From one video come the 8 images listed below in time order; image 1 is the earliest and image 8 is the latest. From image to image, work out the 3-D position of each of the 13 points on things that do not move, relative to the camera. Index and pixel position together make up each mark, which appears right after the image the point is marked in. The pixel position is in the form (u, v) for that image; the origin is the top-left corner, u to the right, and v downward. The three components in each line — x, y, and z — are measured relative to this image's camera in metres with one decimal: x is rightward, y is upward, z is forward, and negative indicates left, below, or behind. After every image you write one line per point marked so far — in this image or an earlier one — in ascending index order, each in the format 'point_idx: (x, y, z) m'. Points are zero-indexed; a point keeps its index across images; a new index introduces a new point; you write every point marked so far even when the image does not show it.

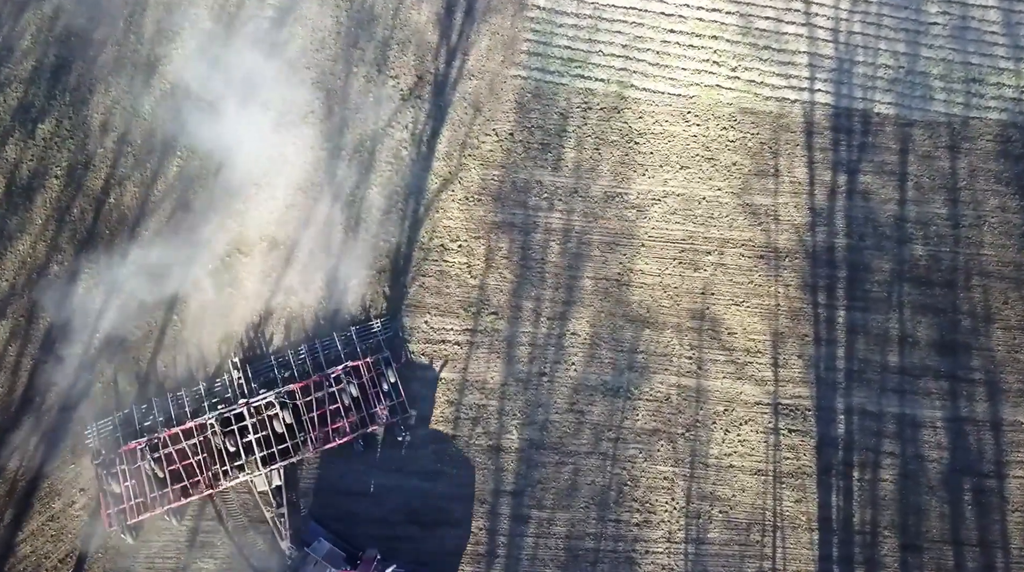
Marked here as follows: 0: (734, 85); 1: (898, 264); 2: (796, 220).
0: (+3.0, +2.7, +14.4) m
1: (+5.1, +0.3, +13.9) m
2: (+3.8, +0.9, +14.0) m
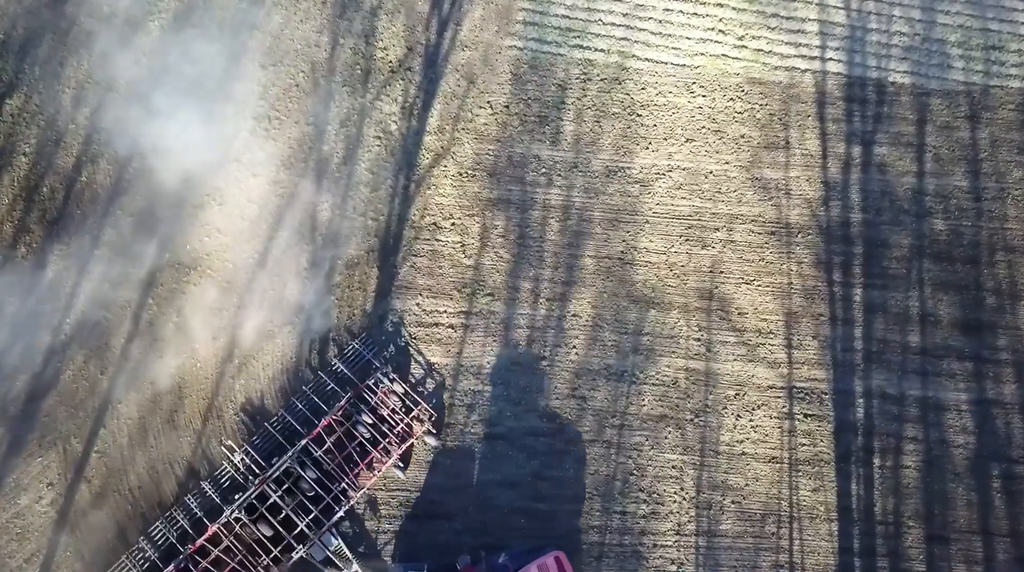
0: (+3.0, +3.0, +13.7) m
1: (+5.0, +0.6, +13.1) m
2: (+3.7, +1.2, +13.2) m
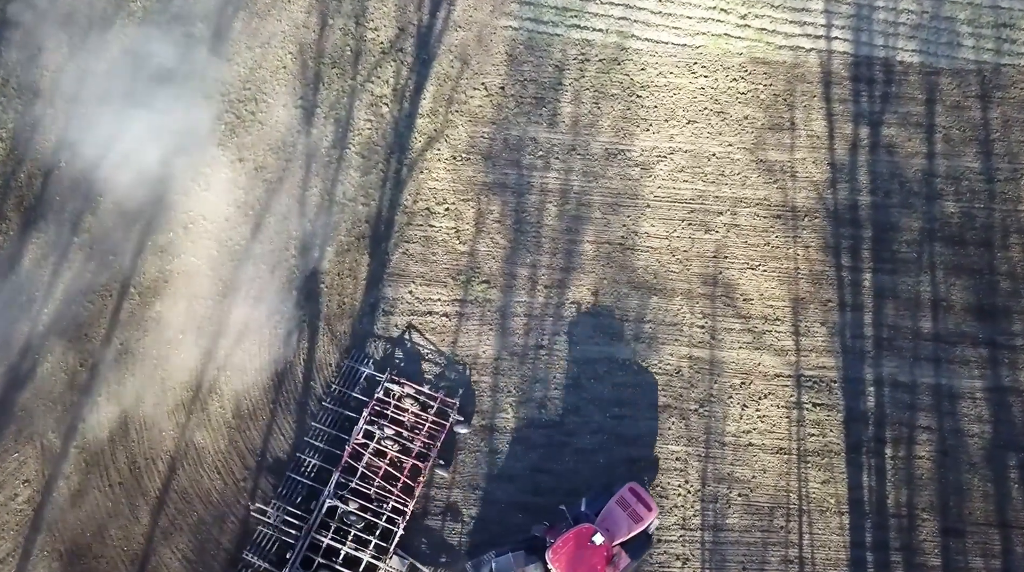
0: (+2.9, +3.2, +13.2) m
1: (+5.0, +0.8, +12.7) m
2: (+3.7, +1.3, +12.8) m
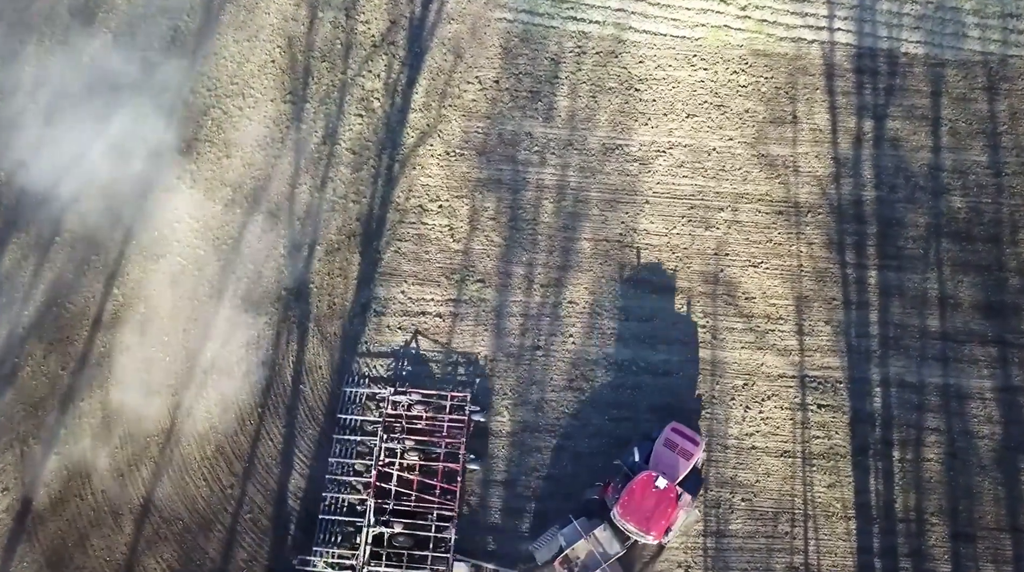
0: (+2.8, +3.2, +12.9) m
1: (+4.9, +0.8, +12.3) m
2: (+3.6, +1.4, +12.5) m
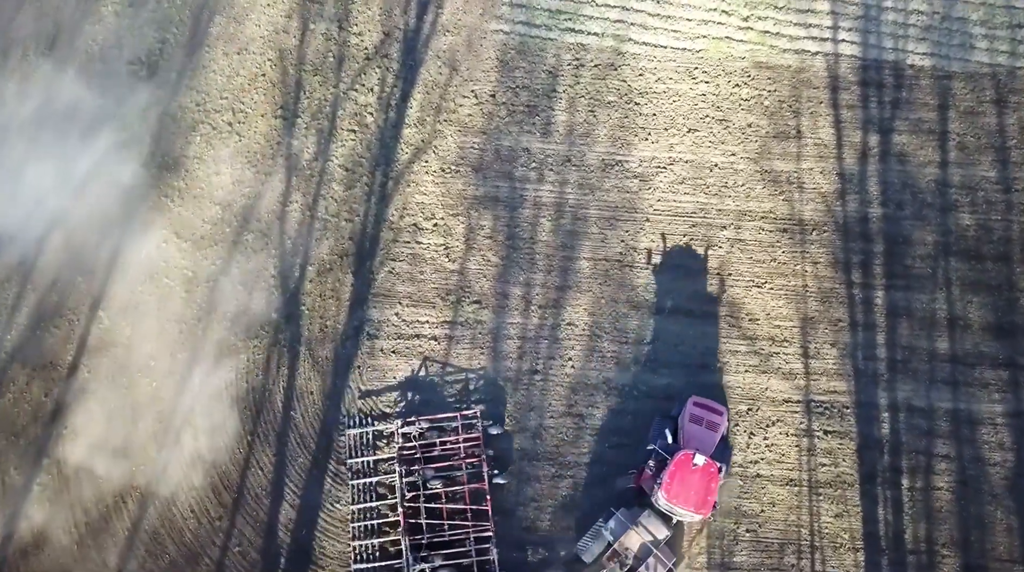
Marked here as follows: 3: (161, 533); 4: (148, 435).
0: (+2.8, +3.0, +12.5) m
1: (+4.9, +0.6, +12.0) m
2: (+3.6, +1.1, +12.1) m
3: (-3.7, -2.6, +11.1) m
4: (-3.9, -1.6, +11.2) m
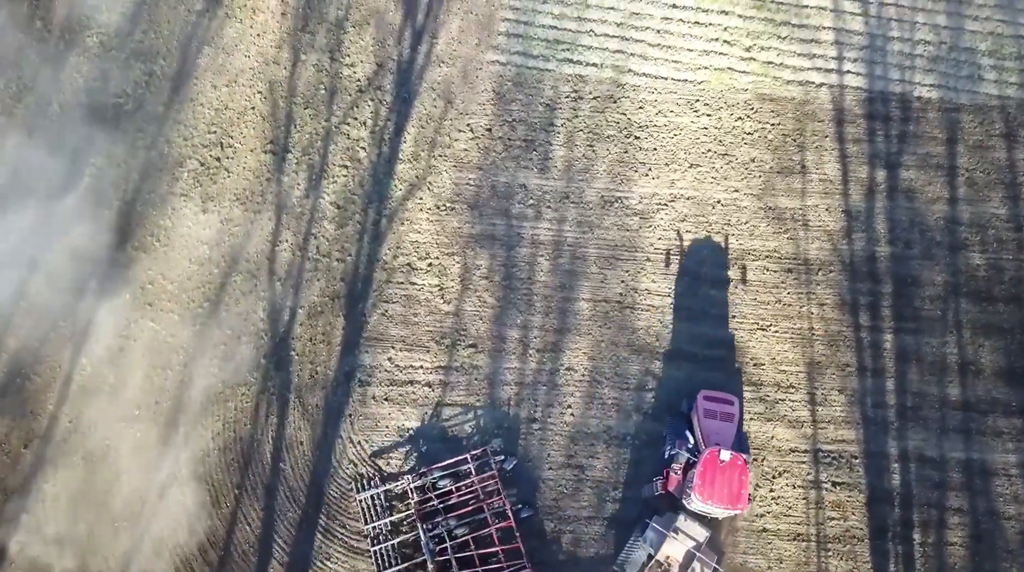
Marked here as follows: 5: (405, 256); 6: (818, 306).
0: (+2.7, +2.5, +12.2) m
1: (+4.9, +0.1, +11.7) m
2: (+3.5, +0.7, +11.8) m
3: (-3.7, -3.0, +10.7) m
4: (-3.9, -2.0, +10.8) m
5: (-1.2, +0.3, +11.5) m
6: (+3.3, -0.2, +11.5) m
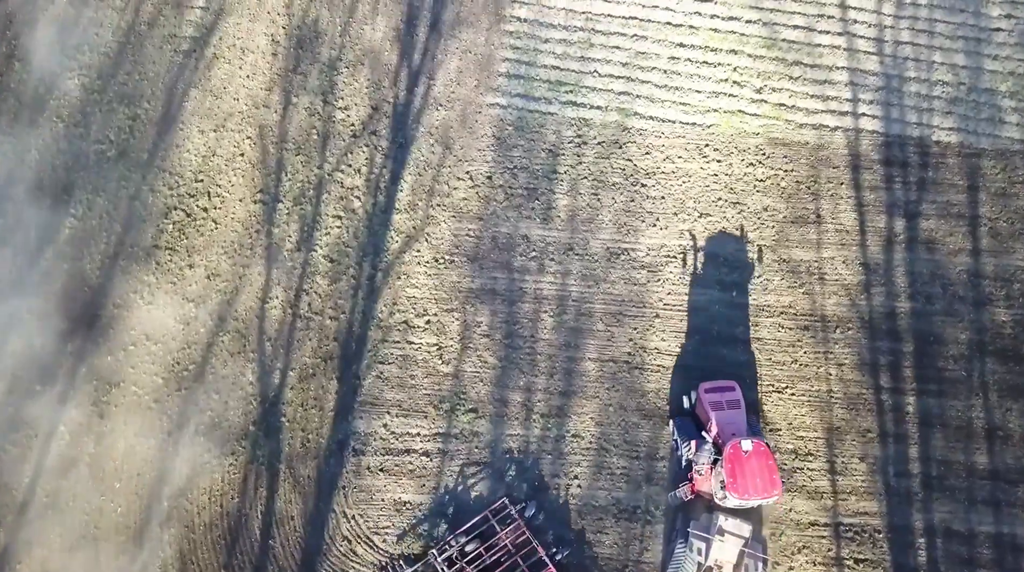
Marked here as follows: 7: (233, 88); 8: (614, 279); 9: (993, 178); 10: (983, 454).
0: (+2.8, +1.9, +11.6) m
1: (+4.9, -0.5, +11.1) m
2: (+3.6, +0.1, +11.2) m
3: (-3.7, -3.6, +10.1) m
4: (-3.9, -2.7, +10.2) m
5: (-1.2, -0.3, +11.0) m
6: (+3.4, -0.8, +11.0) m
7: (-3.0, +2.1, +11.4) m
8: (+1.1, +0.1, +11.2) m
9: (+5.3, +1.2, +11.6) m
10: (+4.8, -1.7, +10.8) m
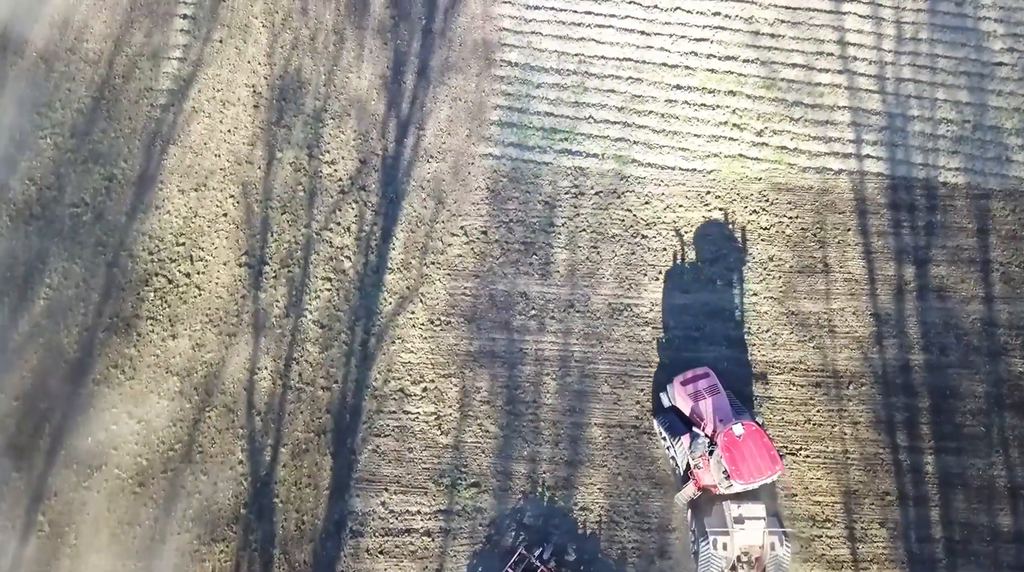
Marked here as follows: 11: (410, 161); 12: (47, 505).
0: (+2.7, +1.3, +11.2) m
1: (+4.9, -1.0, +10.7) m
2: (+3.5, -0.5, +10.8) m
3: (-3.5, -4.3, +9.5) m
4: (-3.8, -3.4, +9.7) m
5: (-1.1, -0.9, +10.5) m
6: (+3.4, -1.4, +10.6) m
7: (-3.1, +1.4, +10.9) m
8: (+1.1, -0.5, +10.7) m
9: (+5.3, +0.7, +11.2) m
10: (+4.9, -2.2, +10.5) m
11: (-1.1, +1.2, +11.0) m
12: (-4.4, -2.0, +9.9) m
